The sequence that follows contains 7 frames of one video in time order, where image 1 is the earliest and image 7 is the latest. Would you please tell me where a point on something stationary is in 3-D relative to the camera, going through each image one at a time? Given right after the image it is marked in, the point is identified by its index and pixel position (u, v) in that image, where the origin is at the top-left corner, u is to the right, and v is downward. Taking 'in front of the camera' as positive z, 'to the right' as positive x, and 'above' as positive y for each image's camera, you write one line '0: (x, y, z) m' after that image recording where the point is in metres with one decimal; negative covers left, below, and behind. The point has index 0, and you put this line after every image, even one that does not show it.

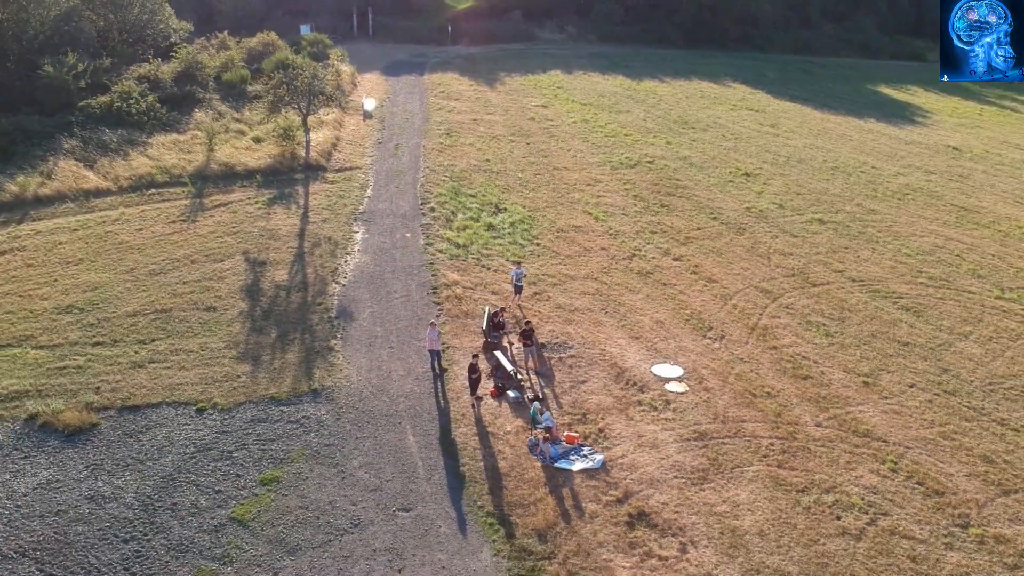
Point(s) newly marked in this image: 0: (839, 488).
0: (+4.9, -2.9, +14.8) m
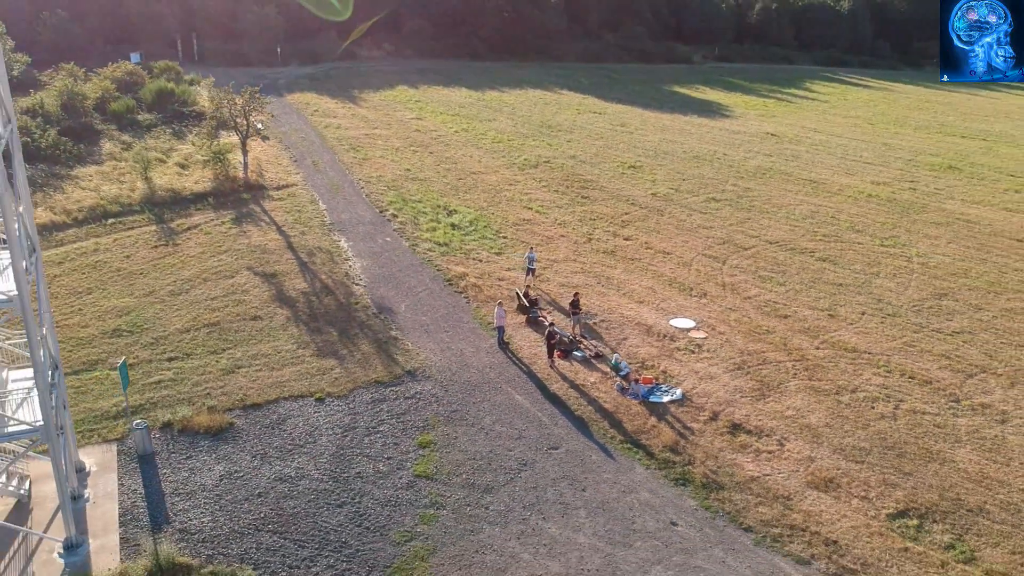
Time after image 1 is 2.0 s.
0: (+6.8, -1.9, +19.3) m
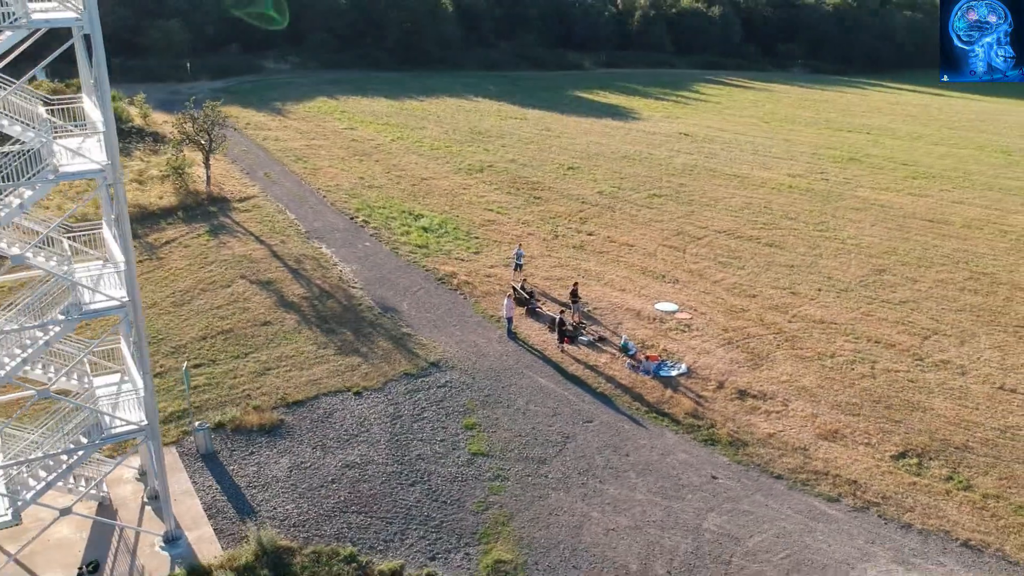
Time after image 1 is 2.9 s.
0: (+7.1, -1.4, +21.8) m
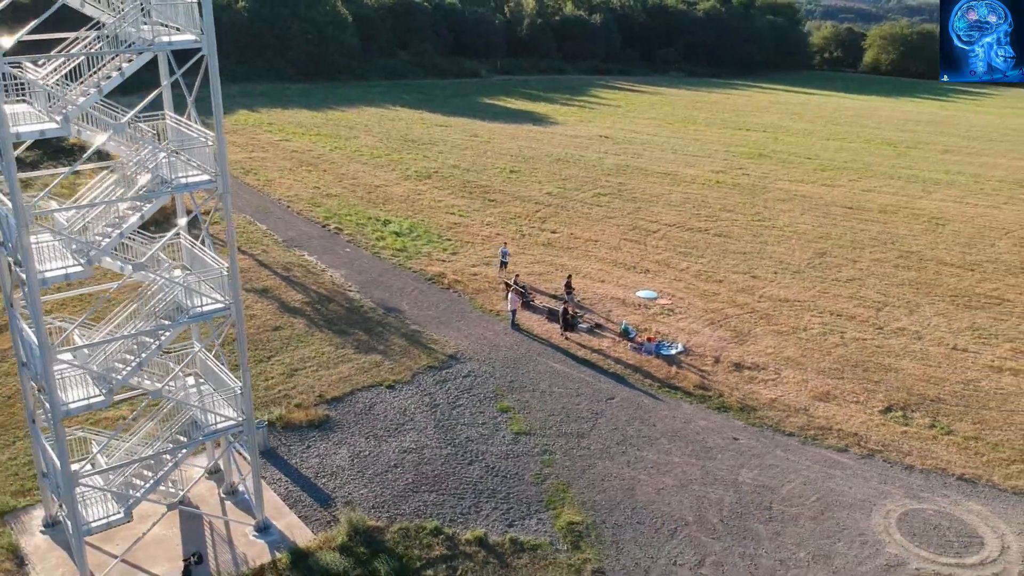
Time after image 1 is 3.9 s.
0: (+7.2, -0.9, +24.3) m
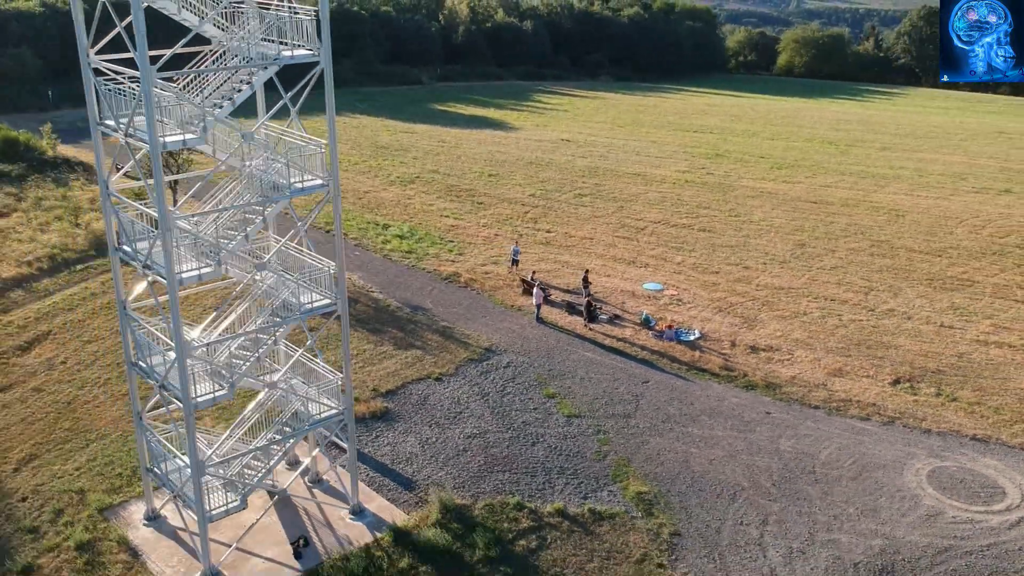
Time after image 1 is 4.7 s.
0: (+7.8, -0.6, +26.3) m
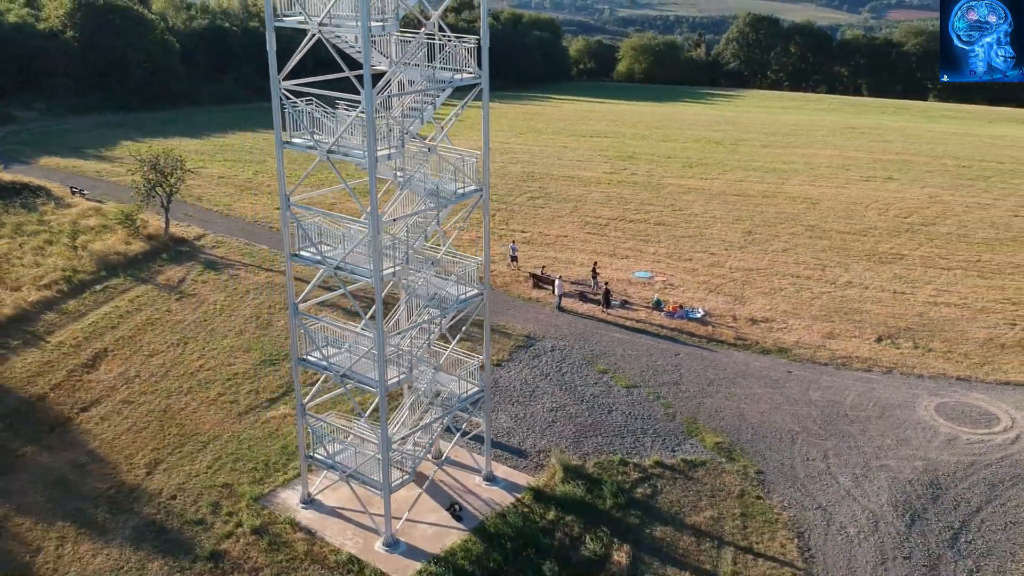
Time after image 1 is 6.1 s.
0: (+8.1, 0.0, +30.2) m
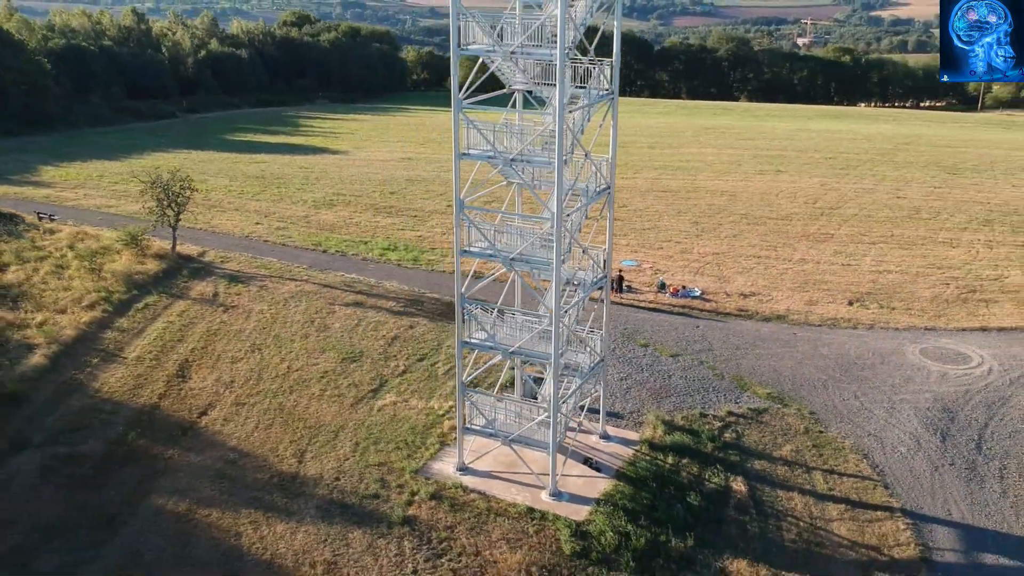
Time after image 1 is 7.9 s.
0: (+8.3, +0.8, +34.8) m
